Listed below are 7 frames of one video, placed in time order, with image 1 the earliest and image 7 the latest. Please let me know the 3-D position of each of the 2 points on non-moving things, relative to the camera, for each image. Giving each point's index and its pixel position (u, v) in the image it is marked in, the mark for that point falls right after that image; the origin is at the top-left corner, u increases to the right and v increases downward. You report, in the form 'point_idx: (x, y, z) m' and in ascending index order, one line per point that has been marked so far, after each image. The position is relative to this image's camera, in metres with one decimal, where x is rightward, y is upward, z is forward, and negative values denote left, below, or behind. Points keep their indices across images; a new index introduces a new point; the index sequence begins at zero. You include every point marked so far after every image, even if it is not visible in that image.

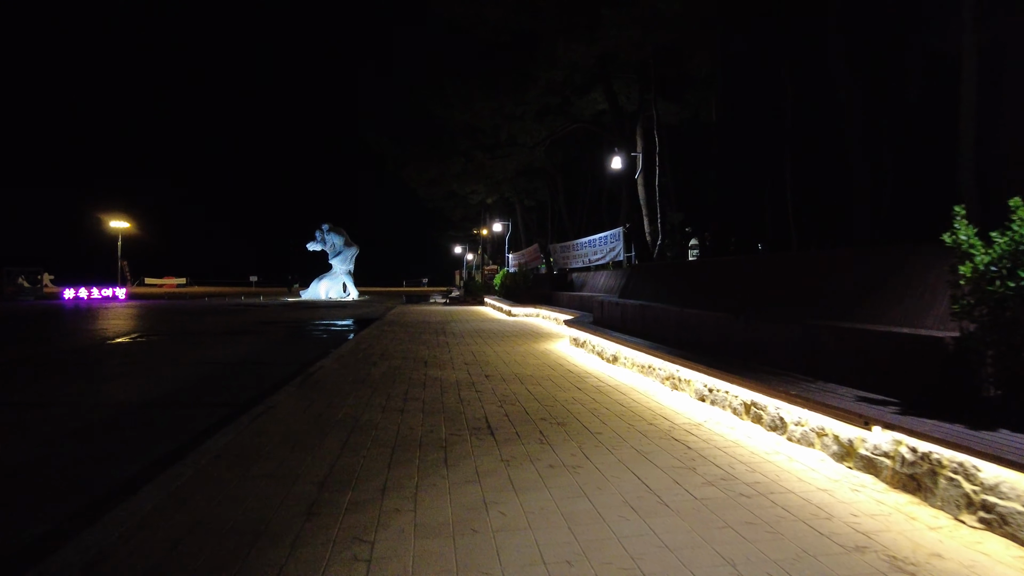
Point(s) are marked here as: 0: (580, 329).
0: (+1.0, -0.7, +10.5) m
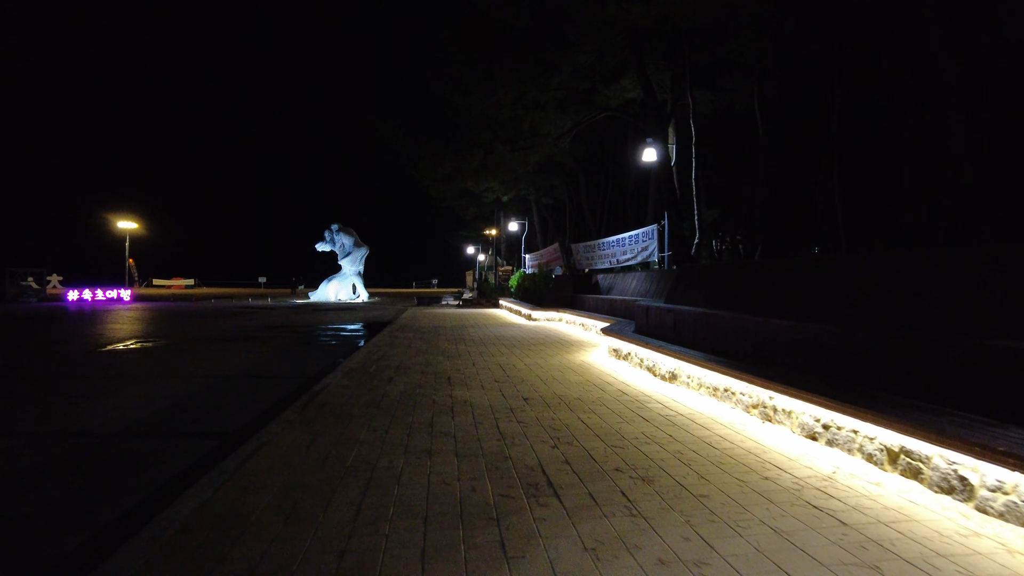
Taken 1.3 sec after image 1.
0: (+1.5, -0.7, +9.2) m
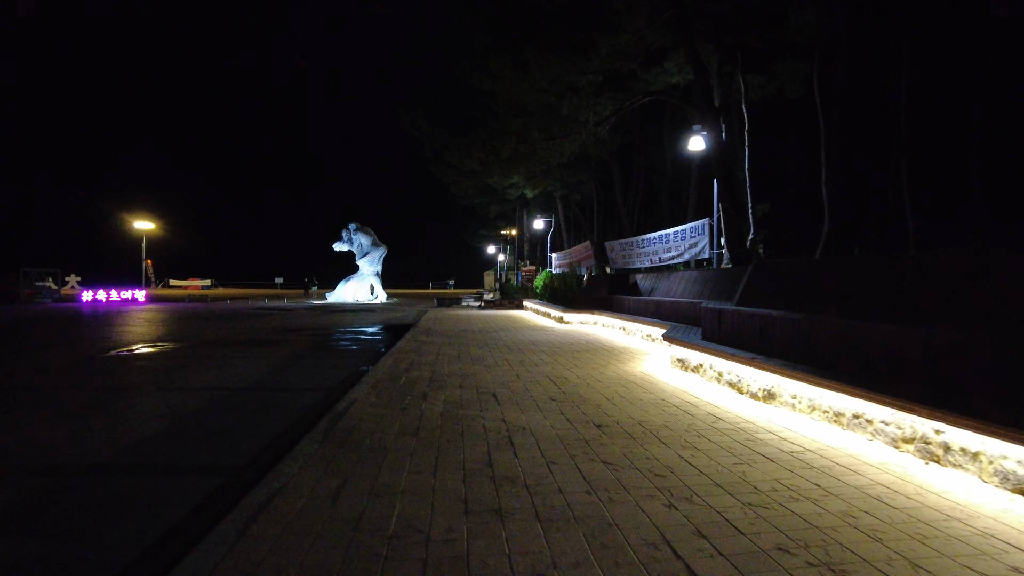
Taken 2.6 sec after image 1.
0: (+2.1, -0.7, +8.0) m
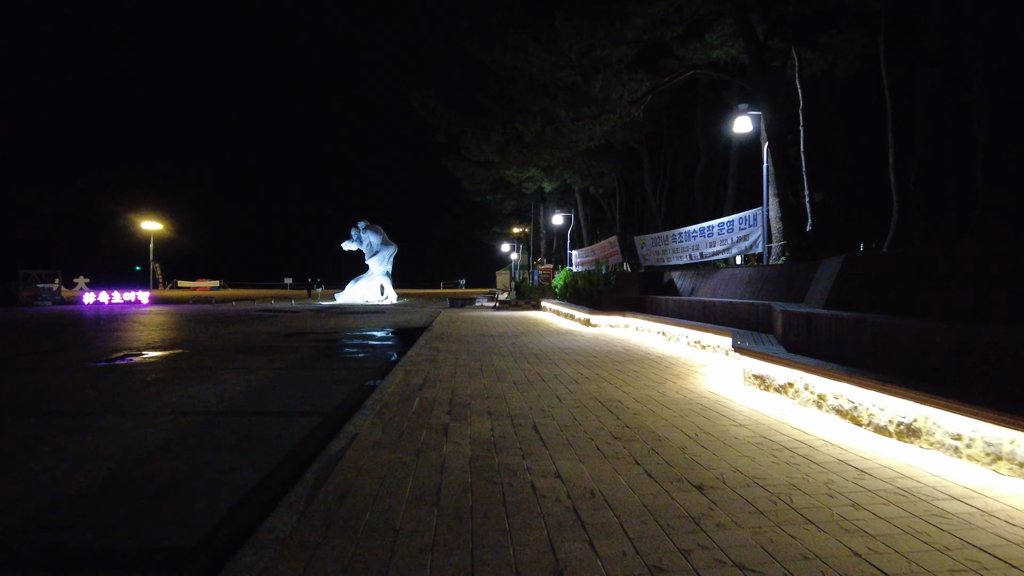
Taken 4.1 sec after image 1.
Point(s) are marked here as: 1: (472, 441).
0: (+2.5, -0.7, +6.4) m
1: (-0.3, -1.1, +4.7) m
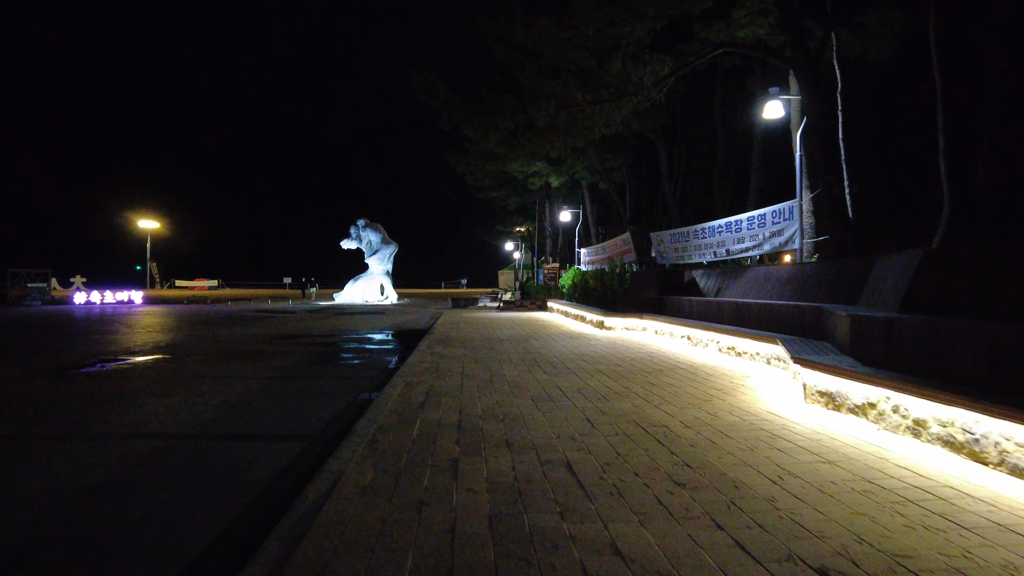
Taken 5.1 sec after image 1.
0: (+2.6, -0.7, +5.3) m
1: (-0.1, -1.1, +3.6) m
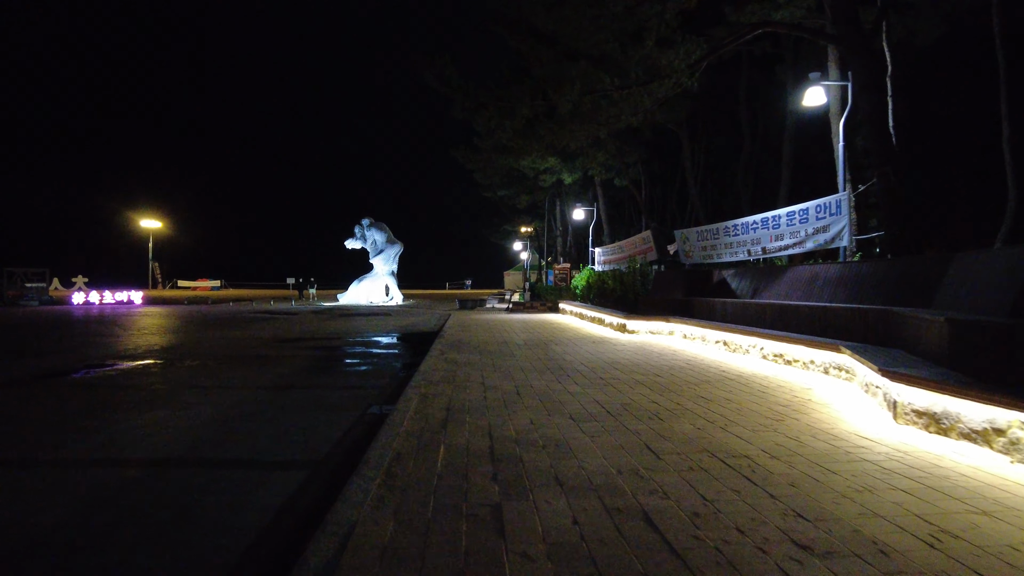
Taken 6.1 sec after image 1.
0: (+2.9, -0.7, +4.4) m
1: (+0.2, -1.1, +2.7) m
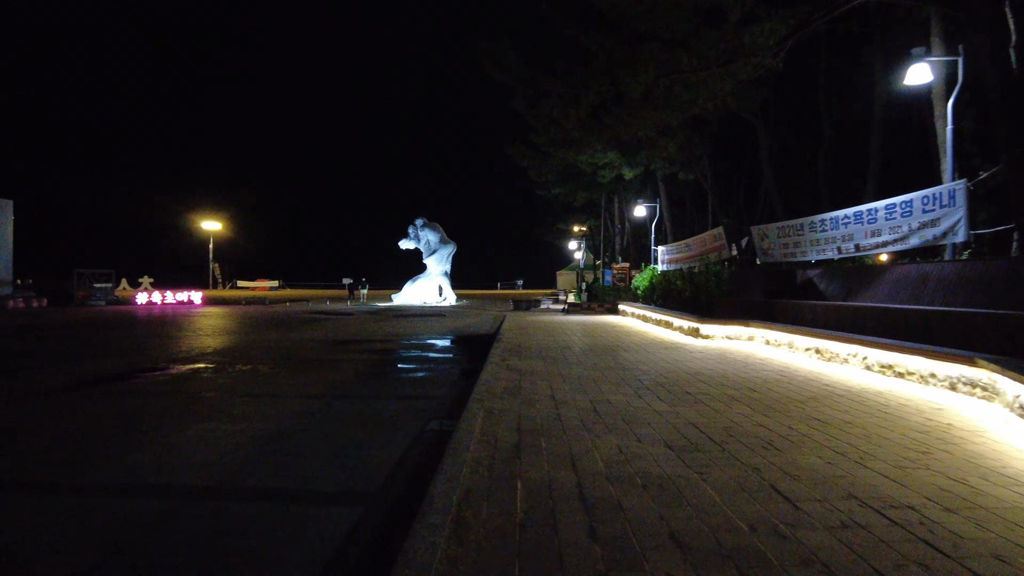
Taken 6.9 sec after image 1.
0: (+3.4, -0.7, +3.4) m
1: (+0.5, -1.1, +1.9) m
